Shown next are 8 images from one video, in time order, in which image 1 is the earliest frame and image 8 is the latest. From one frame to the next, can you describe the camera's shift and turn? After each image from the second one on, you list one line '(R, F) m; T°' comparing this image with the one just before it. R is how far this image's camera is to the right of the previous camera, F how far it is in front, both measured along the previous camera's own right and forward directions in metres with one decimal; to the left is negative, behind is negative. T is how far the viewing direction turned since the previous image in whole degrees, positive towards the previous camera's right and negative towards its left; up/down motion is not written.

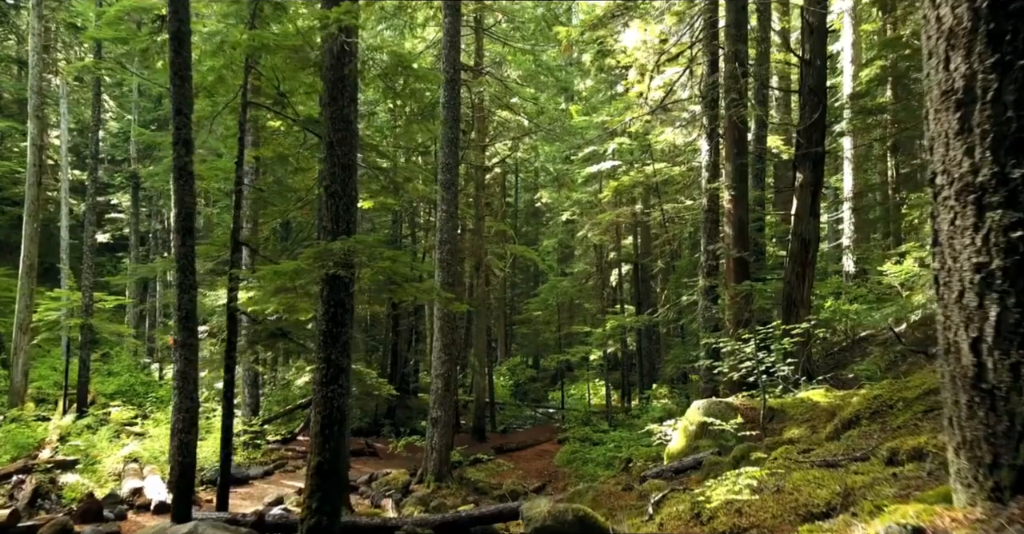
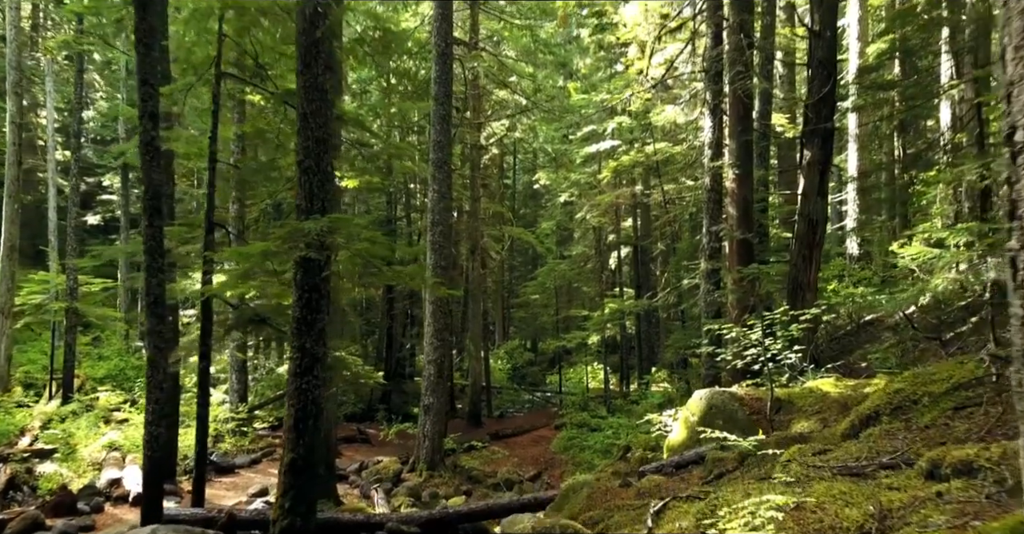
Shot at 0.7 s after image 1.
(+0.1, +0.6) m; 0°
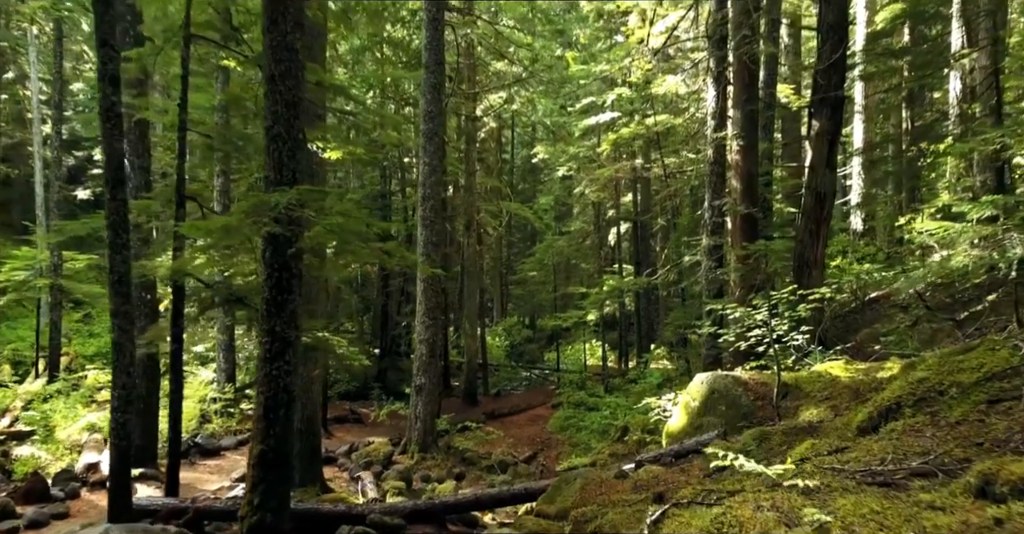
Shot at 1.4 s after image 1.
(+0.1, +0.6) m; 0°
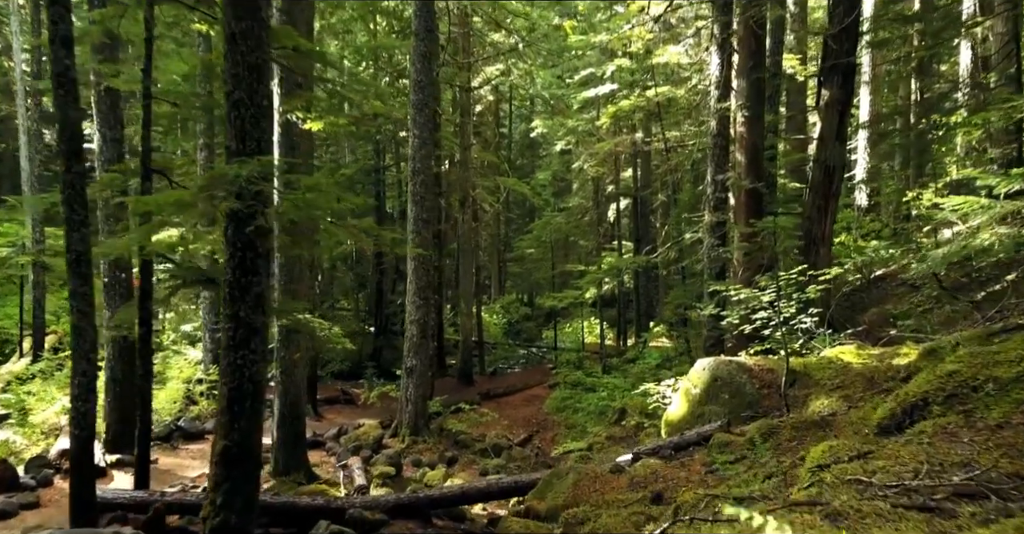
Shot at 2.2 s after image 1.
(+0.1, +0.6) m; 0°
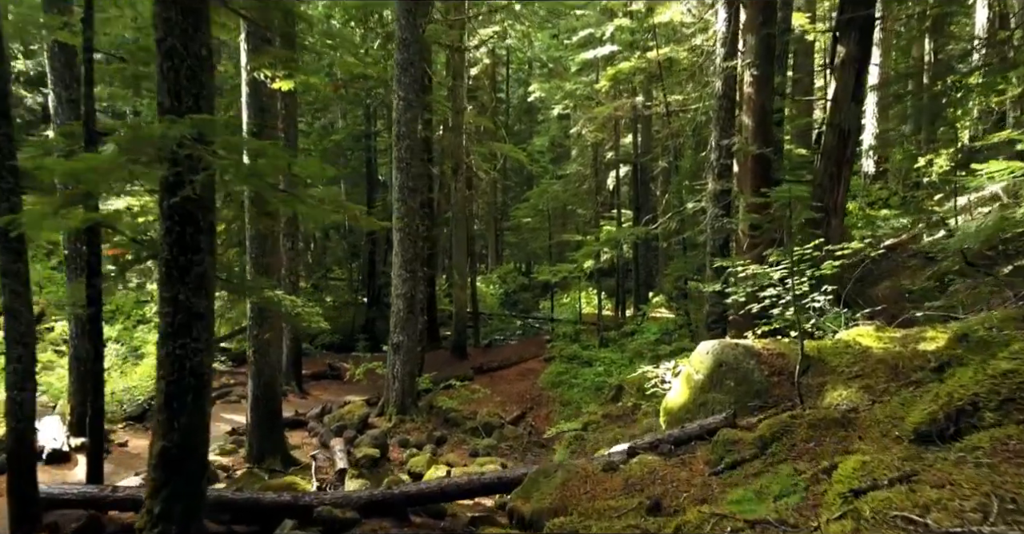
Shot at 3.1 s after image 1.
(+0.1, +0.8) m; 0°
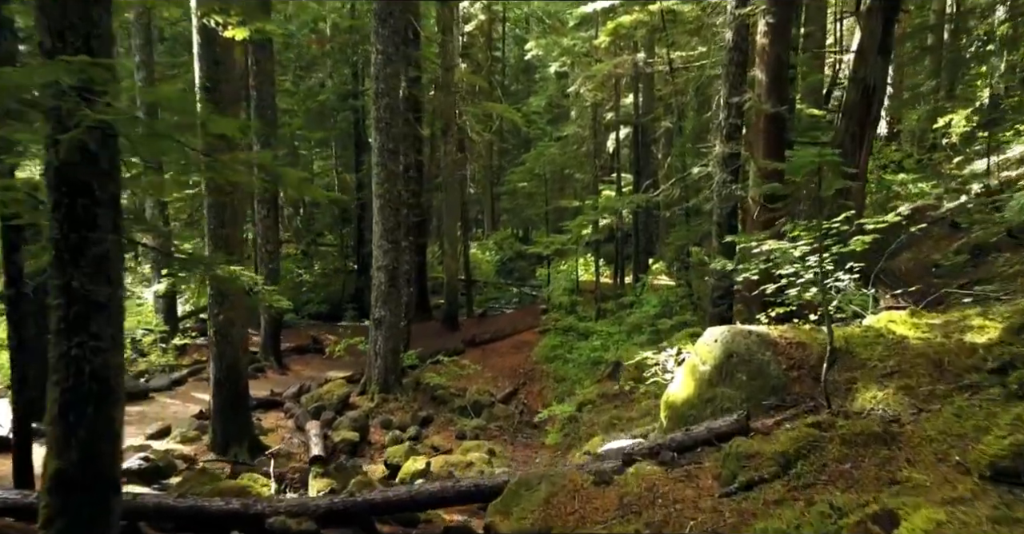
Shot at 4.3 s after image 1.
(+0.2, +1.0) m; 0°
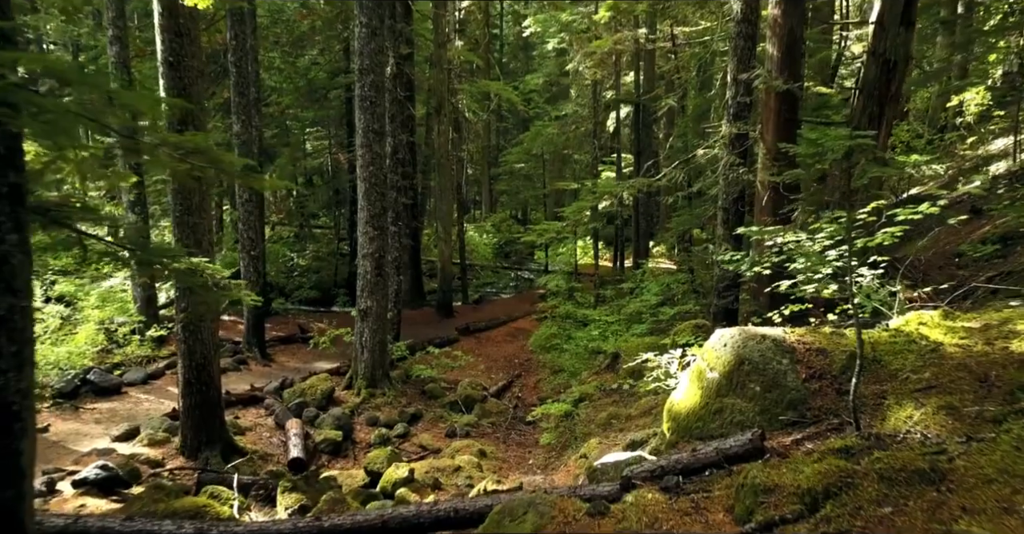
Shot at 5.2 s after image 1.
(+0.1, +0.7) m; 0°
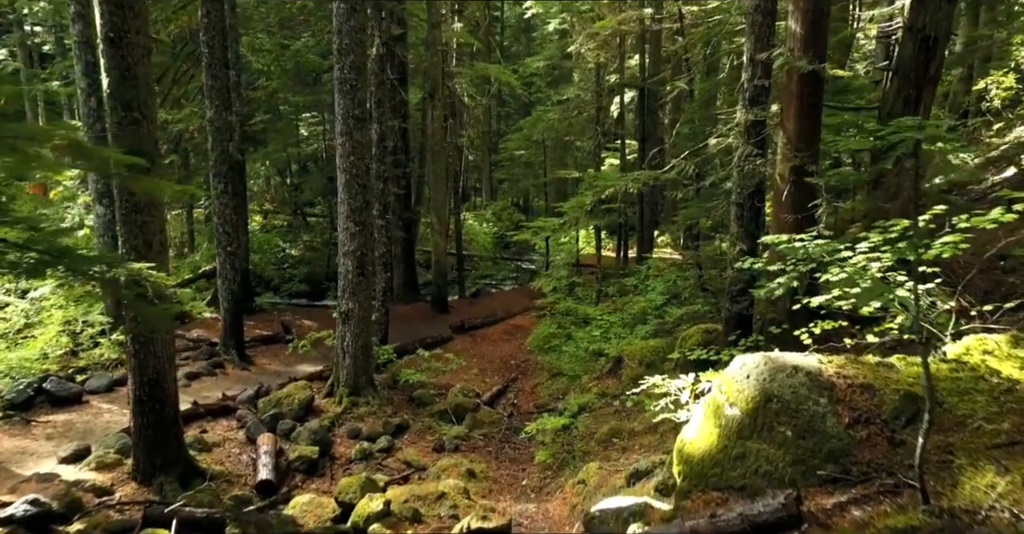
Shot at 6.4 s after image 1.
(+0.1, +1.0) m; 0°
